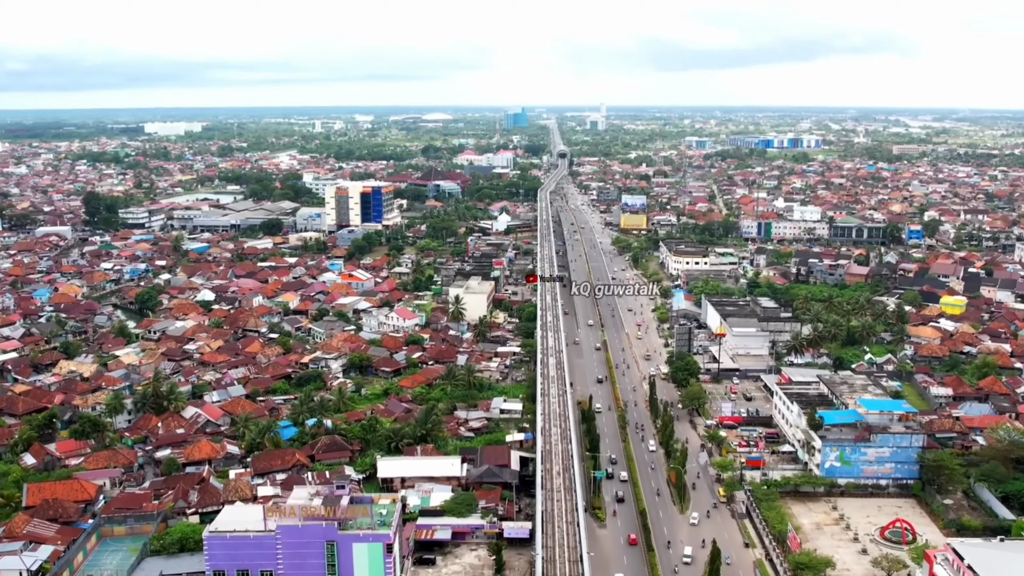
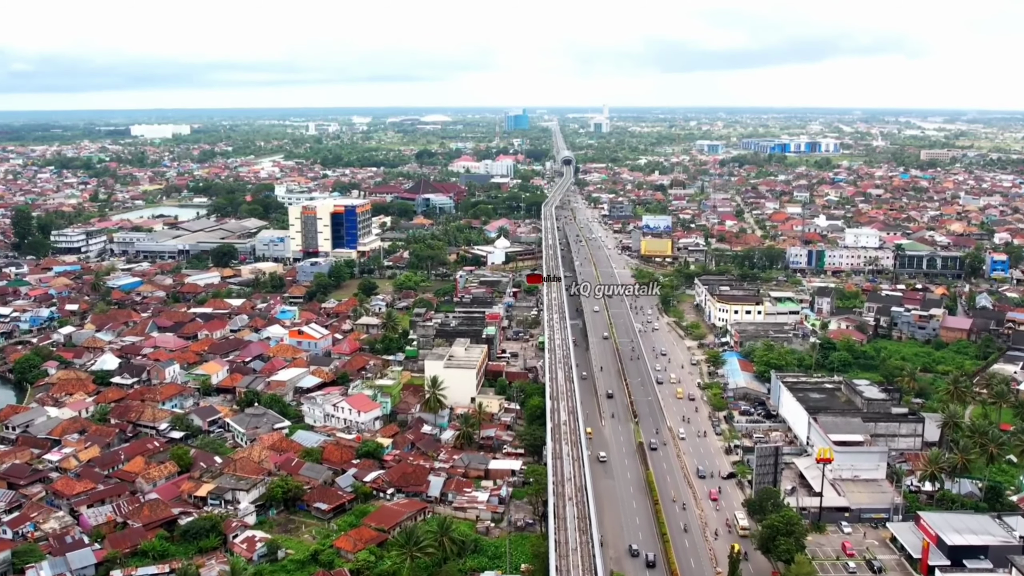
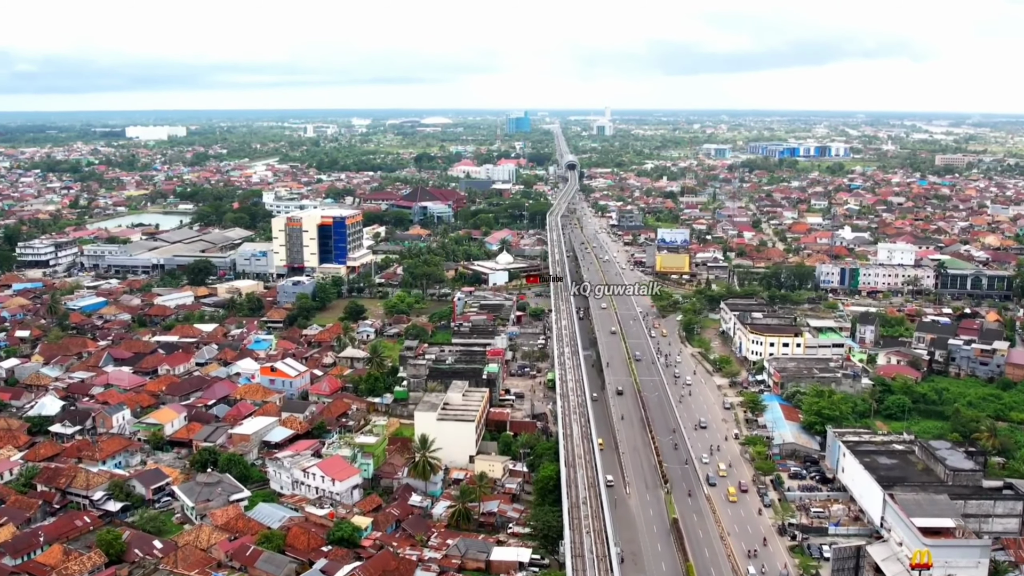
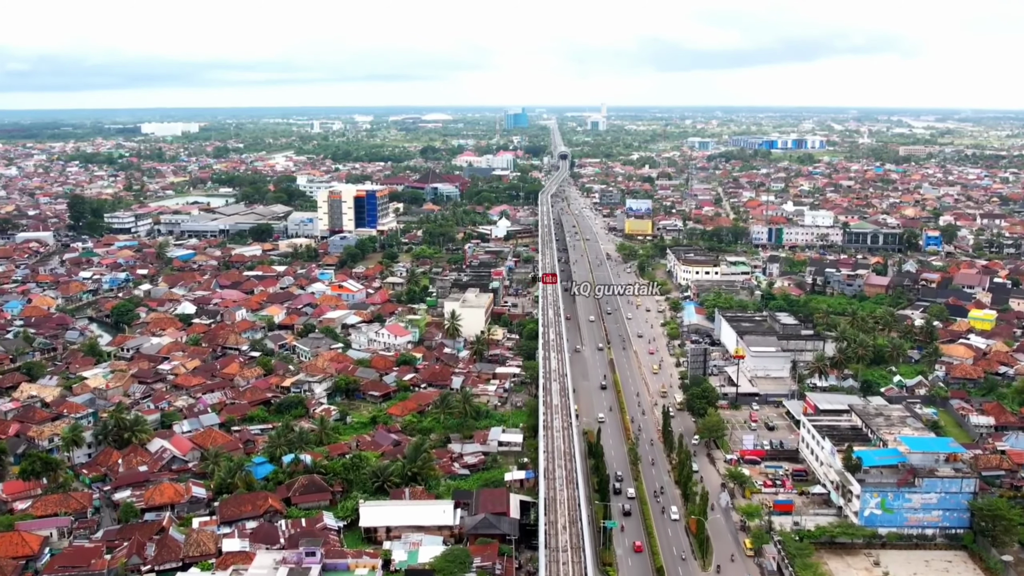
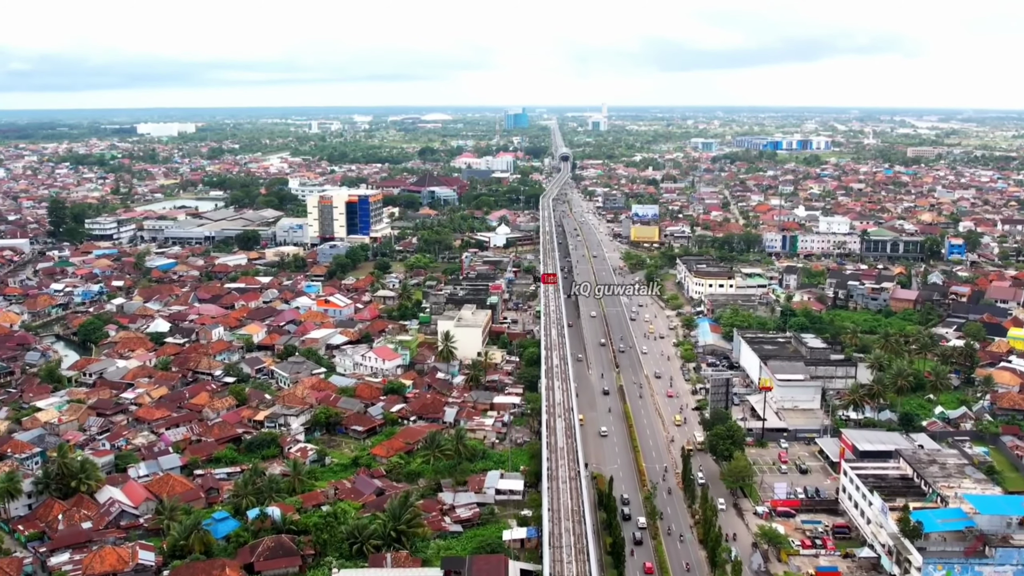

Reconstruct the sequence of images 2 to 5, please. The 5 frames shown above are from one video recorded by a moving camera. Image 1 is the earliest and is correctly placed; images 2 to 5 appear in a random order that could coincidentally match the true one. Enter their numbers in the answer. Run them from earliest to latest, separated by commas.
4, 5, 2, 3
